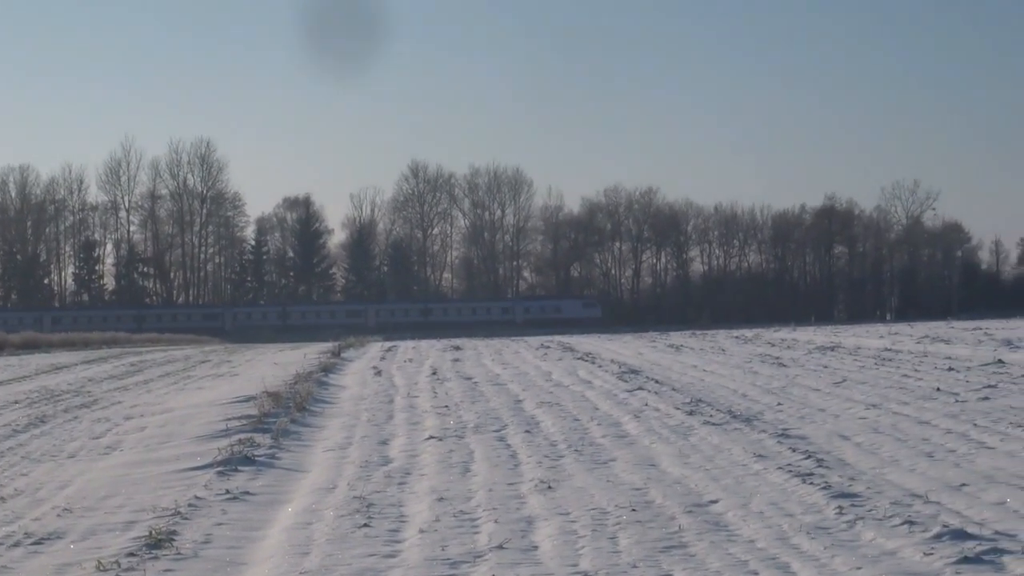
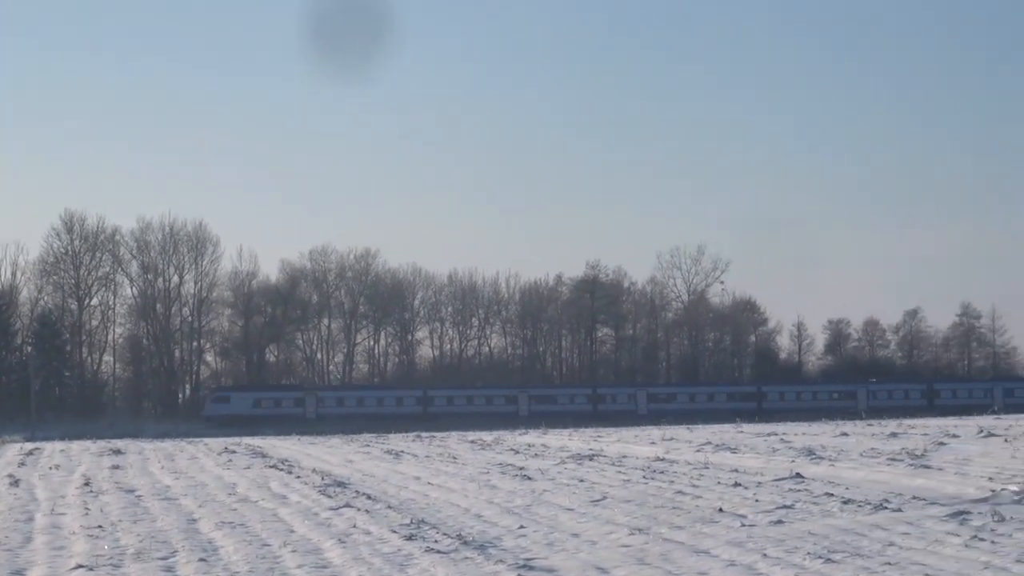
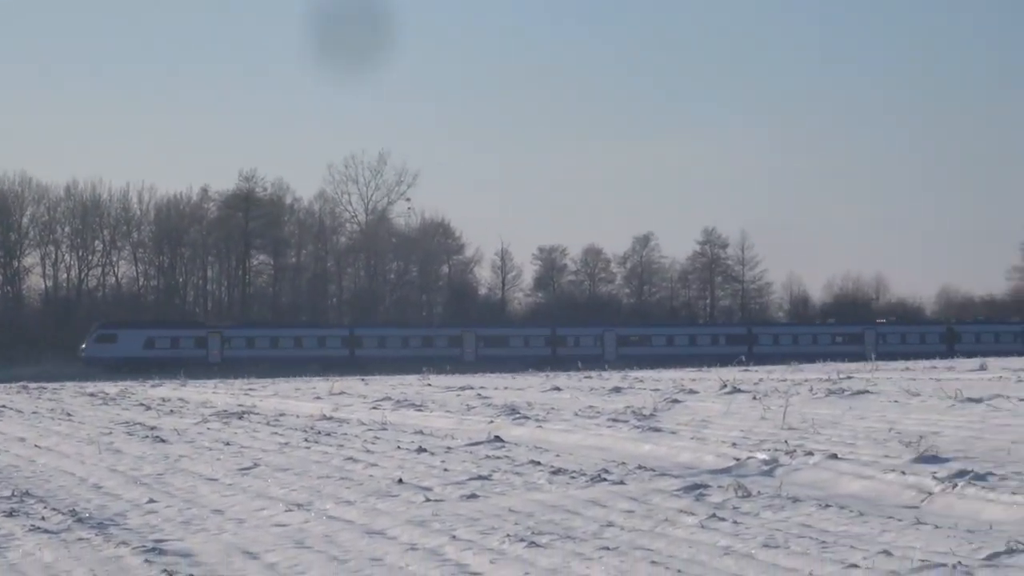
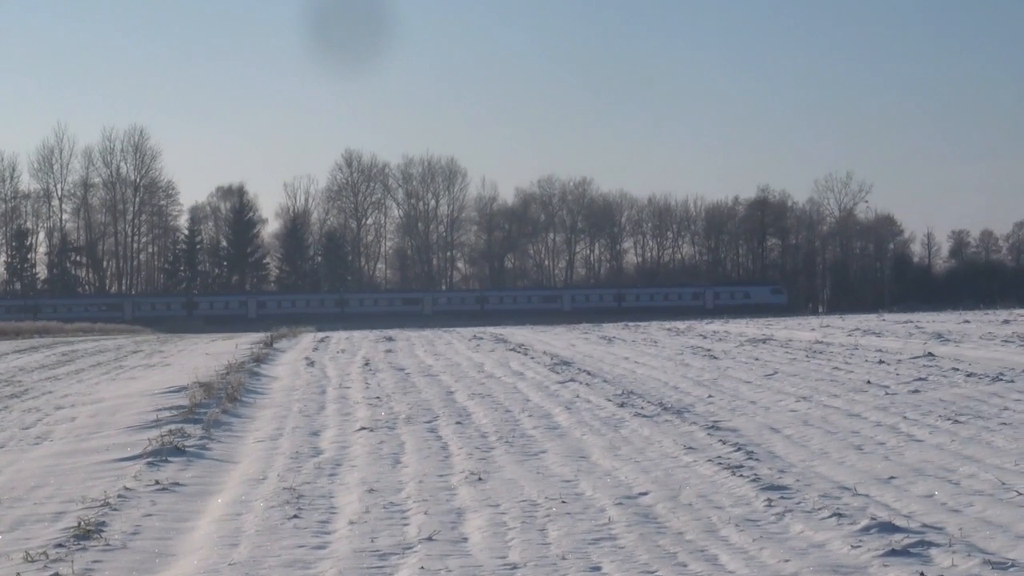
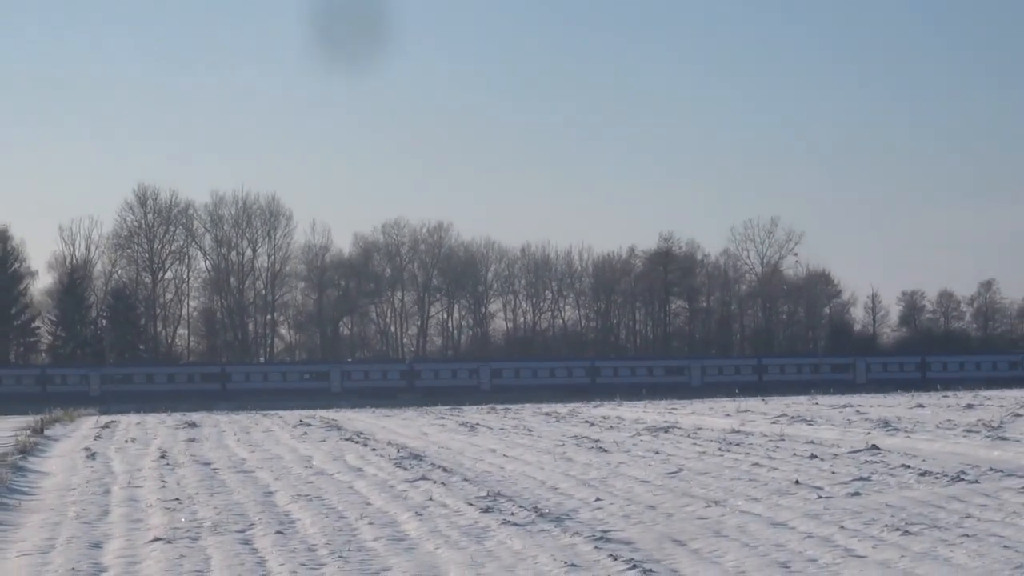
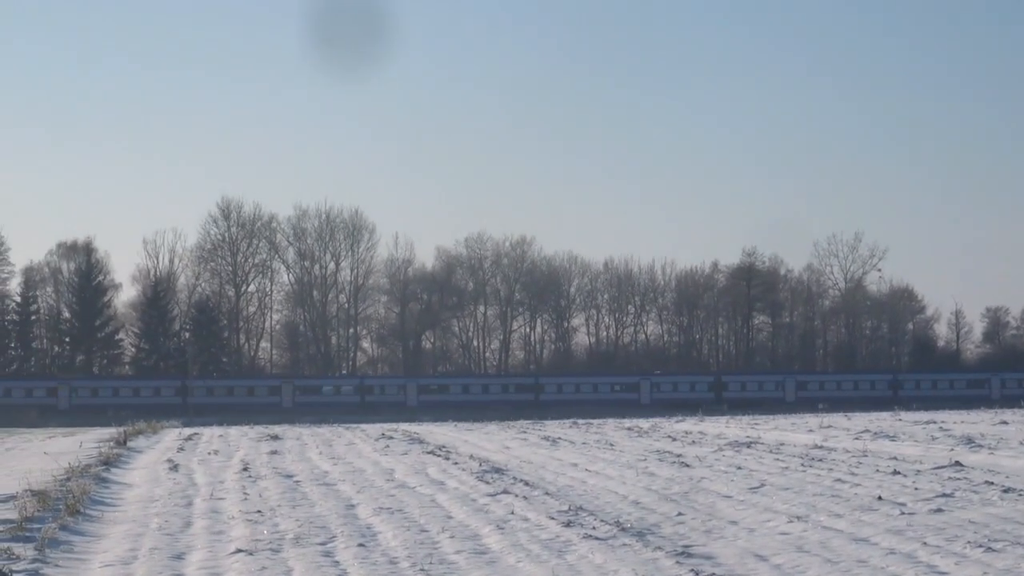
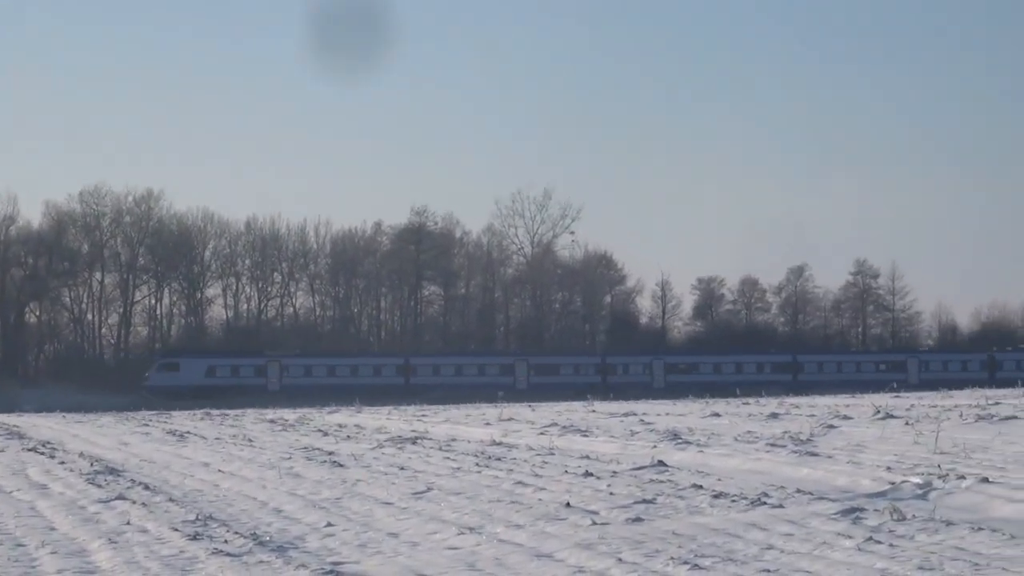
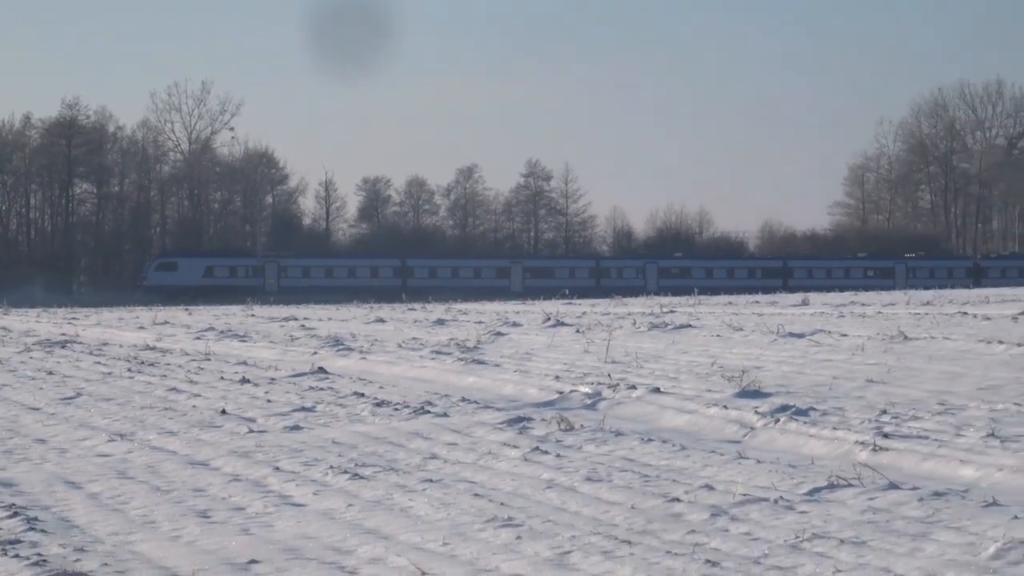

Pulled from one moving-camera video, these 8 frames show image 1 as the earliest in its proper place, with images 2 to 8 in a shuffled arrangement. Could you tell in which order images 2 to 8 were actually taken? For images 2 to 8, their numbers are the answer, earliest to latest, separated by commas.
4, 5, 6, 2, 7, 3, 8
